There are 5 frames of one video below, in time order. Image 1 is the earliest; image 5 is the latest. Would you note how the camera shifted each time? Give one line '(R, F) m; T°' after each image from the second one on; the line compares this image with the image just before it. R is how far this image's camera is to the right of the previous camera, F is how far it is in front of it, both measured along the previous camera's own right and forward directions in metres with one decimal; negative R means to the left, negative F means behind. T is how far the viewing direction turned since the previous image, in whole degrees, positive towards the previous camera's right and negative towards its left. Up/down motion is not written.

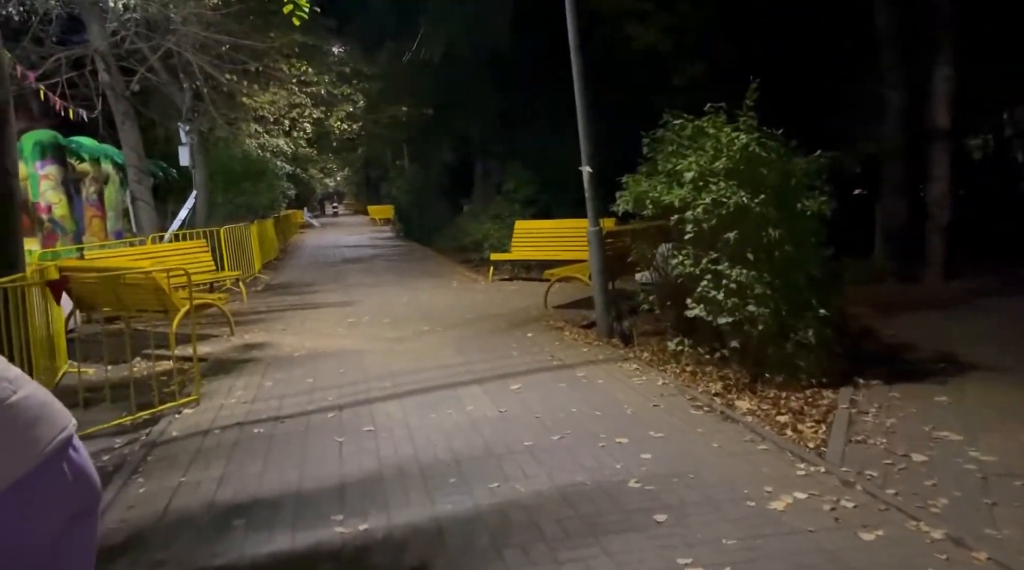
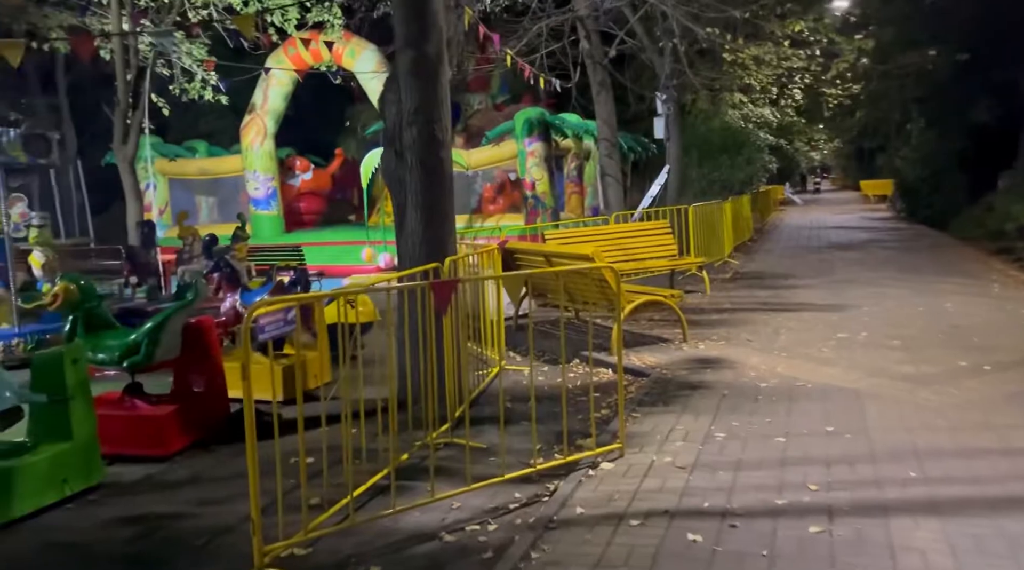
(-0.6, +2.4) m; -29°
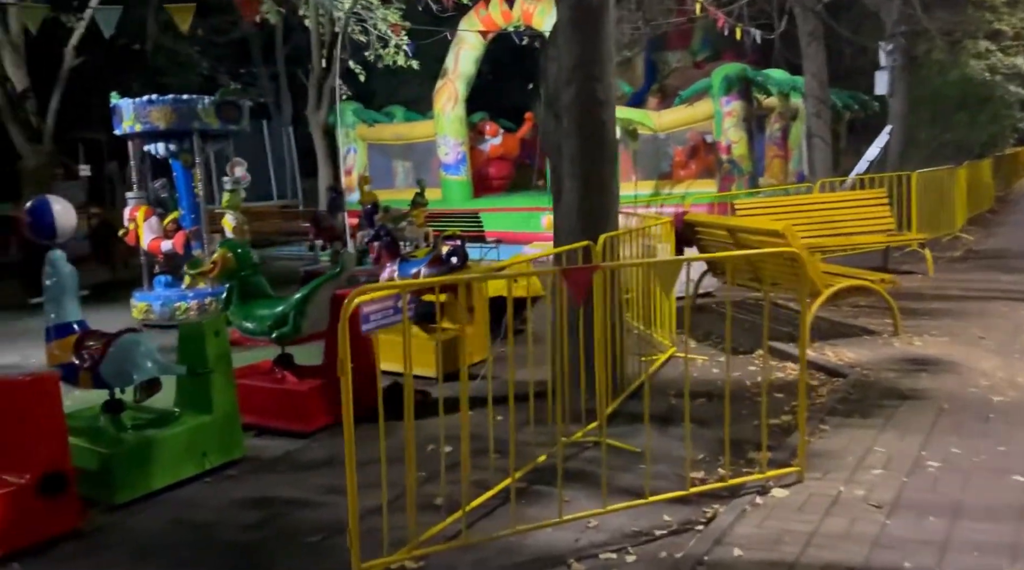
(+0.2, +0.9) m; -13°
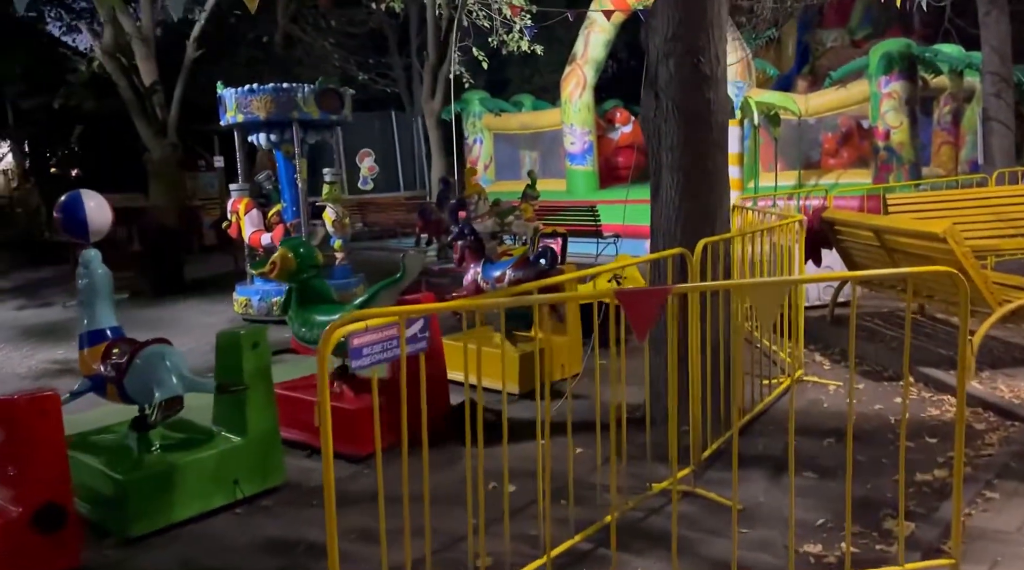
(+0.3, +1.0) m; -9°
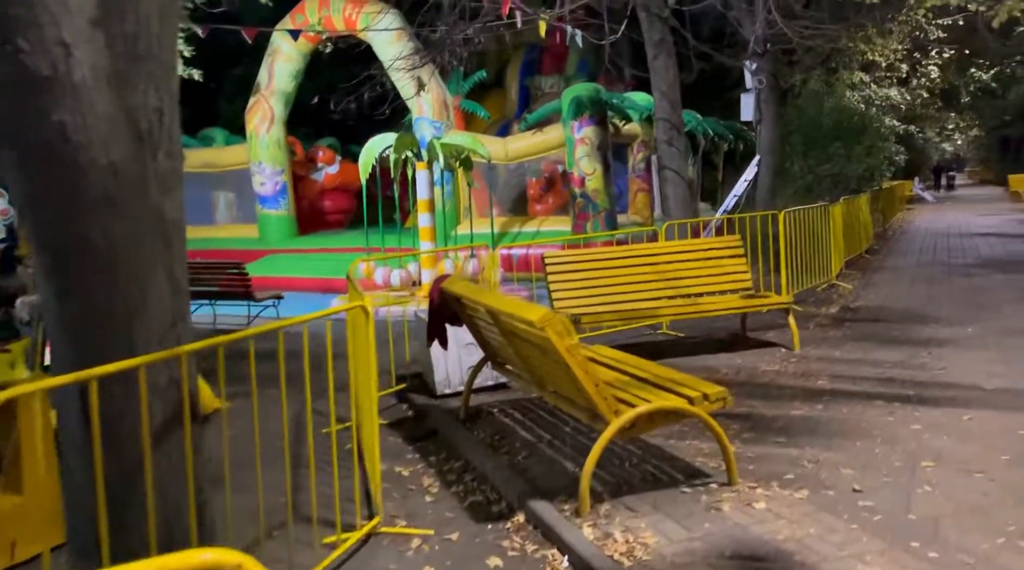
(+1.4, +1.7) m; +16°
